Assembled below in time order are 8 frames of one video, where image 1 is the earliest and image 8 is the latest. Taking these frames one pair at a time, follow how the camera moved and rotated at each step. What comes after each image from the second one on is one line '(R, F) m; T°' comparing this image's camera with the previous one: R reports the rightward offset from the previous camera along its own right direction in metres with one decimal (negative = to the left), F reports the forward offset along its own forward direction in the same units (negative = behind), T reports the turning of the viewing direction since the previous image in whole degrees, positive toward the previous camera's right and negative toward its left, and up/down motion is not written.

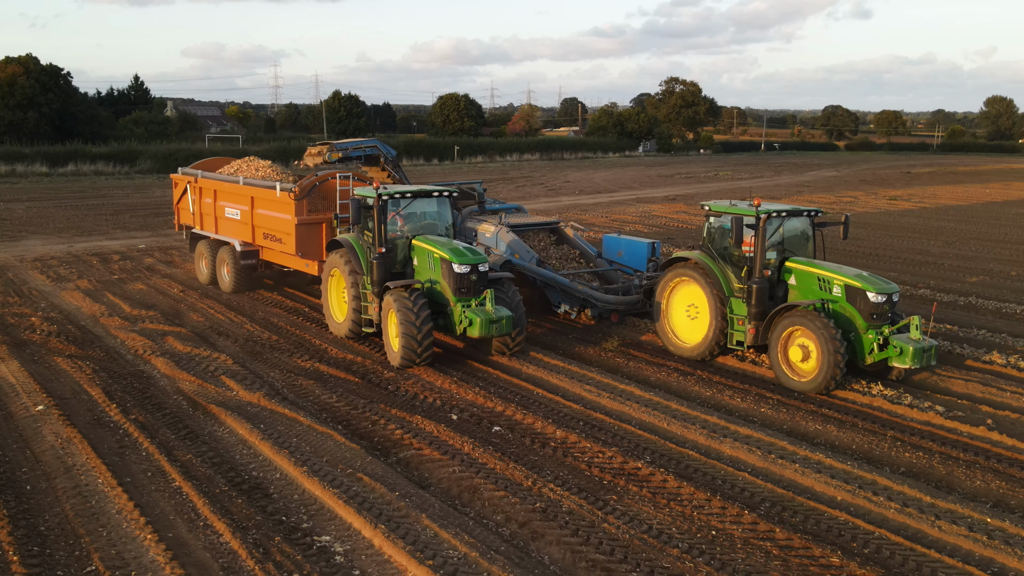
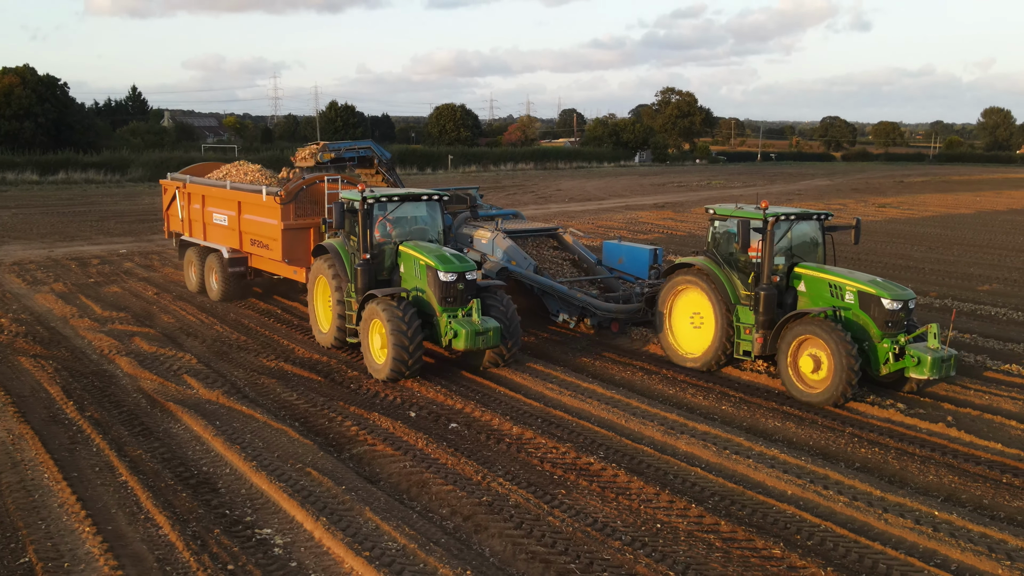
(0.0, +0.4) m; 0°
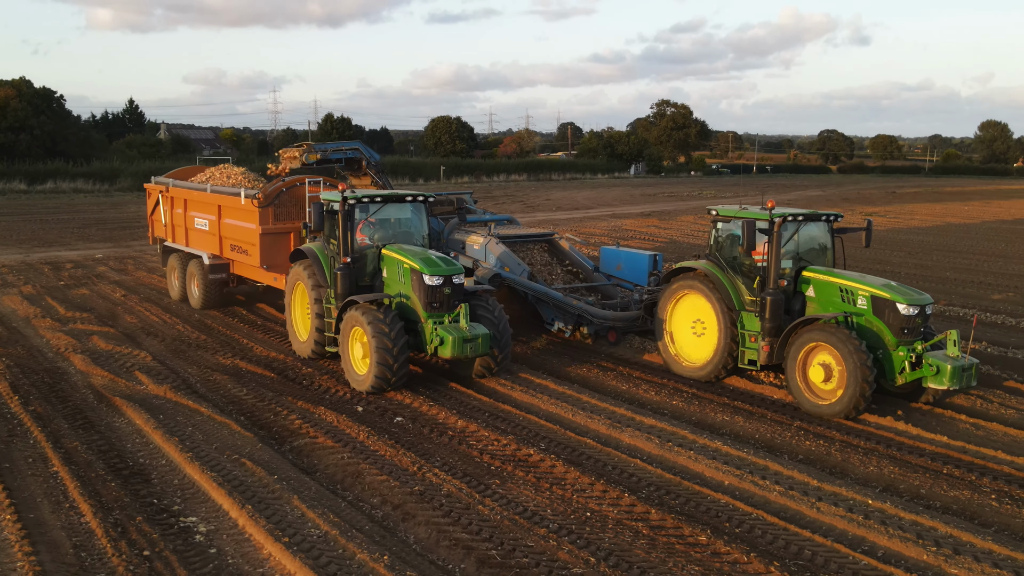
(0.0, +0.5) m; 0°
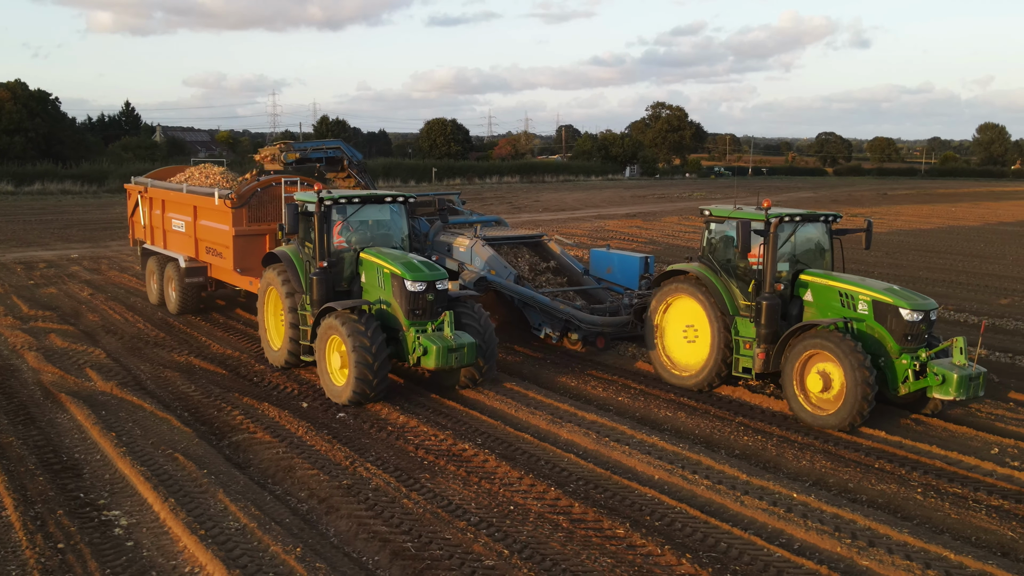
(+0.1, +0.4) m; 0°
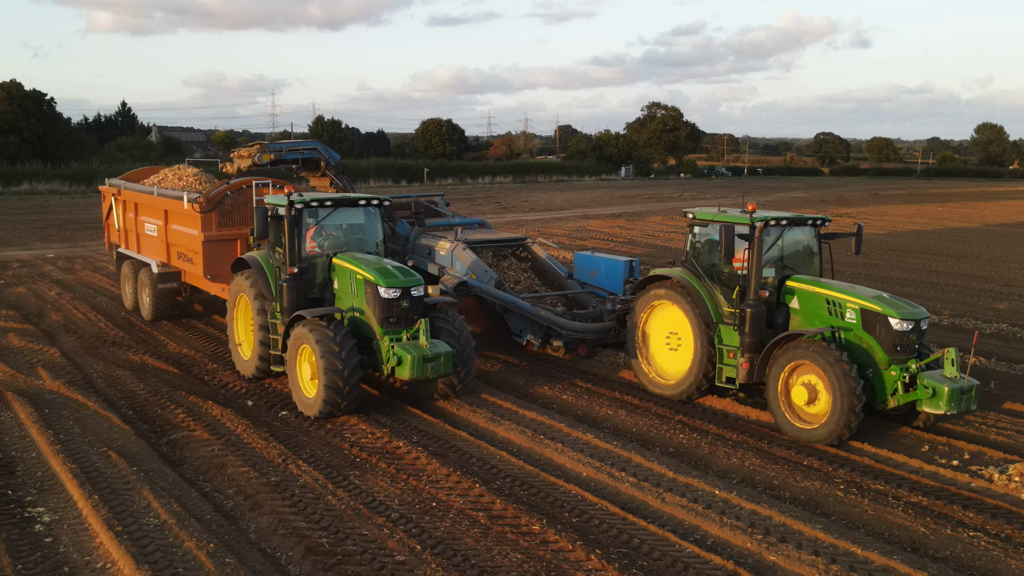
(+0.1, +0.3) m; 0°
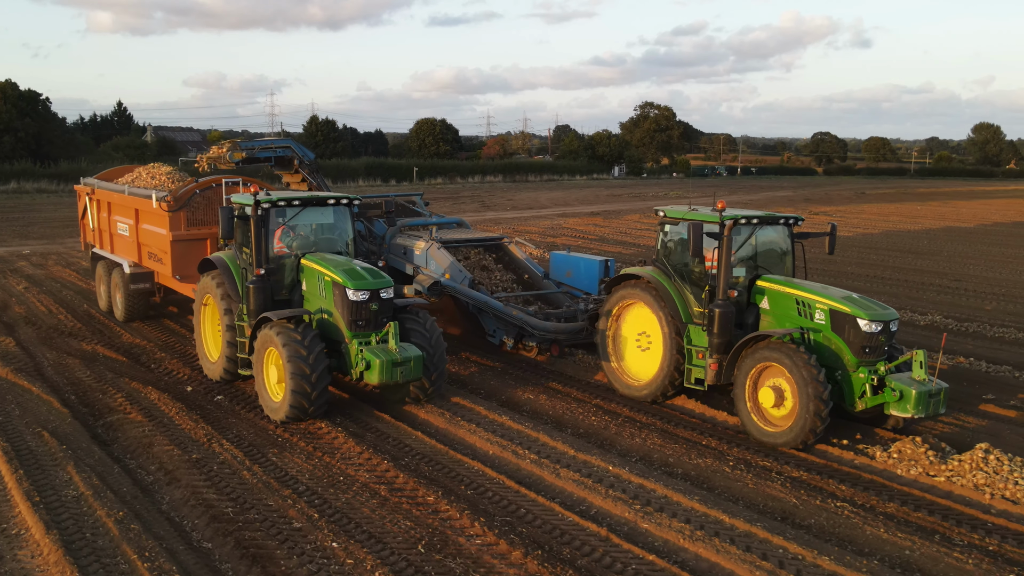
(+0.2, +0.1) m; 0°
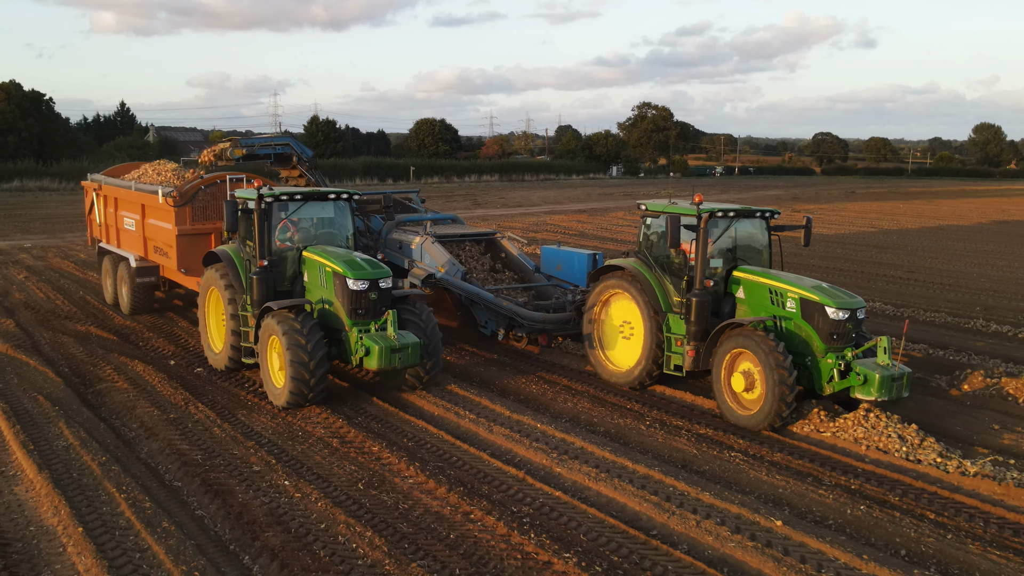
(+0.1, -0.3) m; 0°
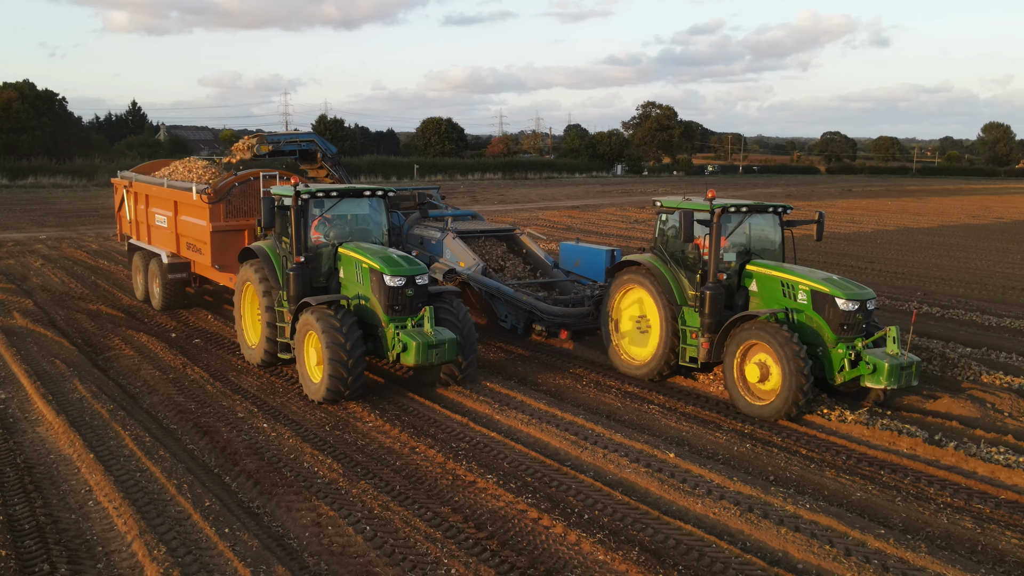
(-0.1, -0.3) m; 0°
